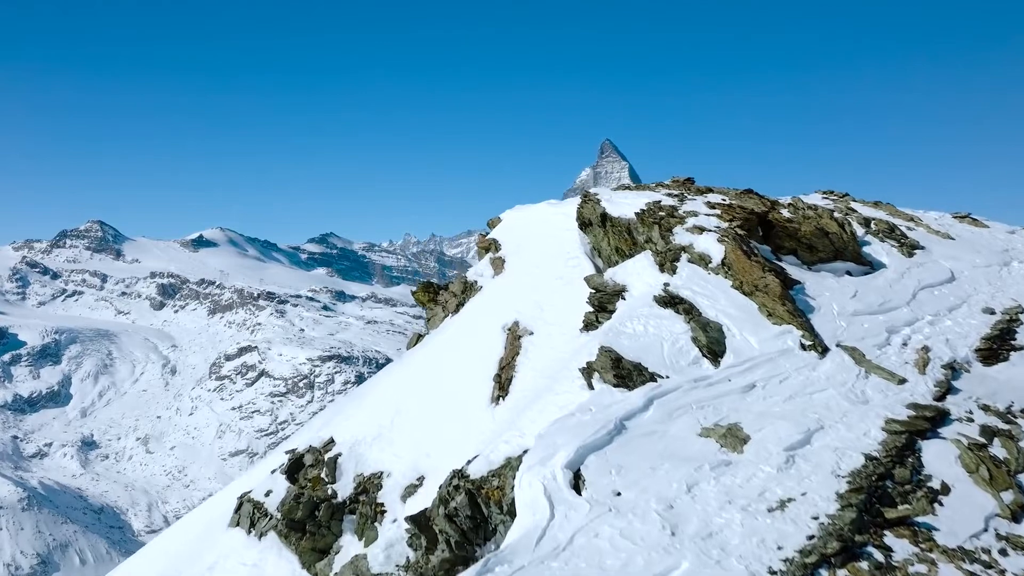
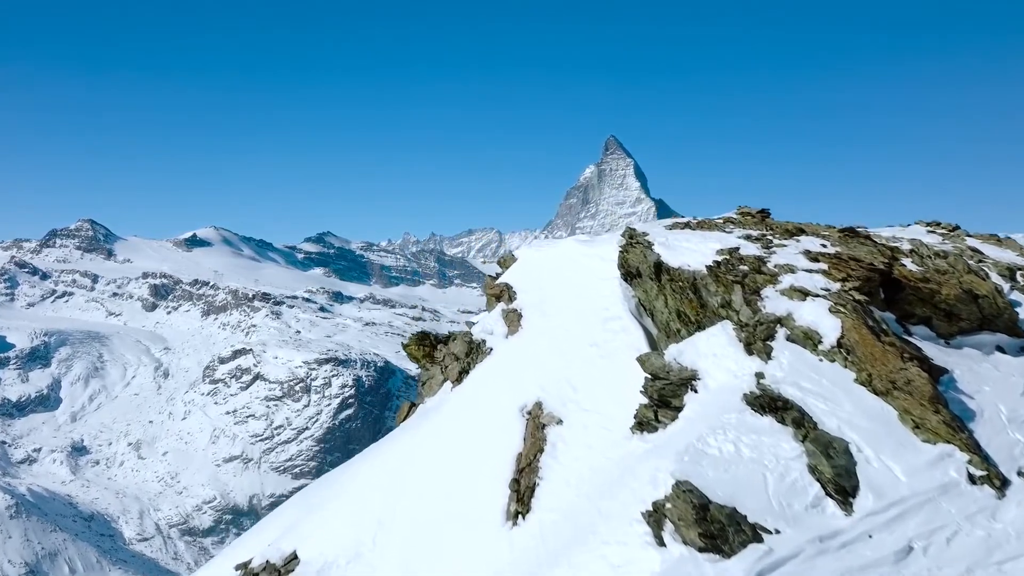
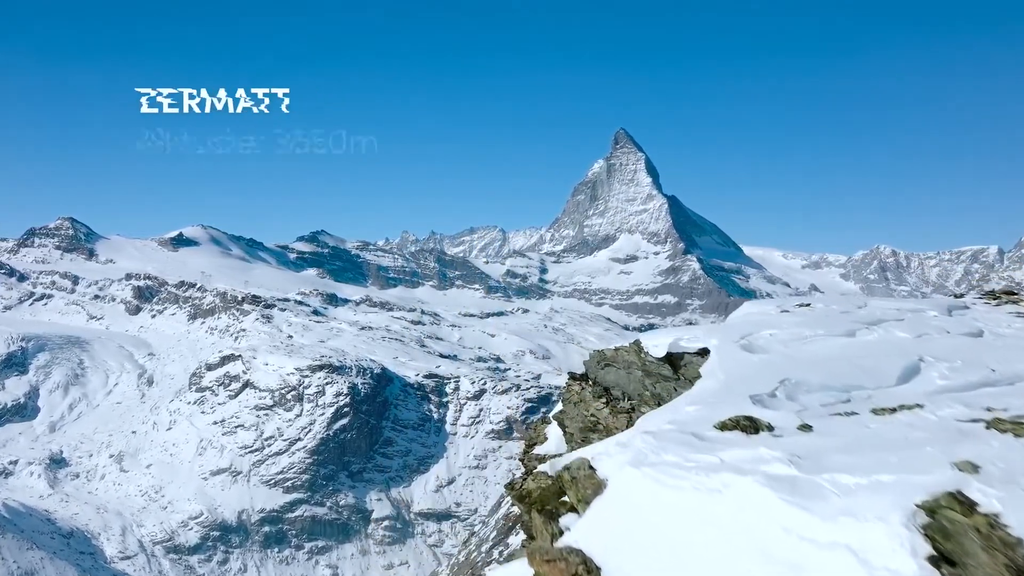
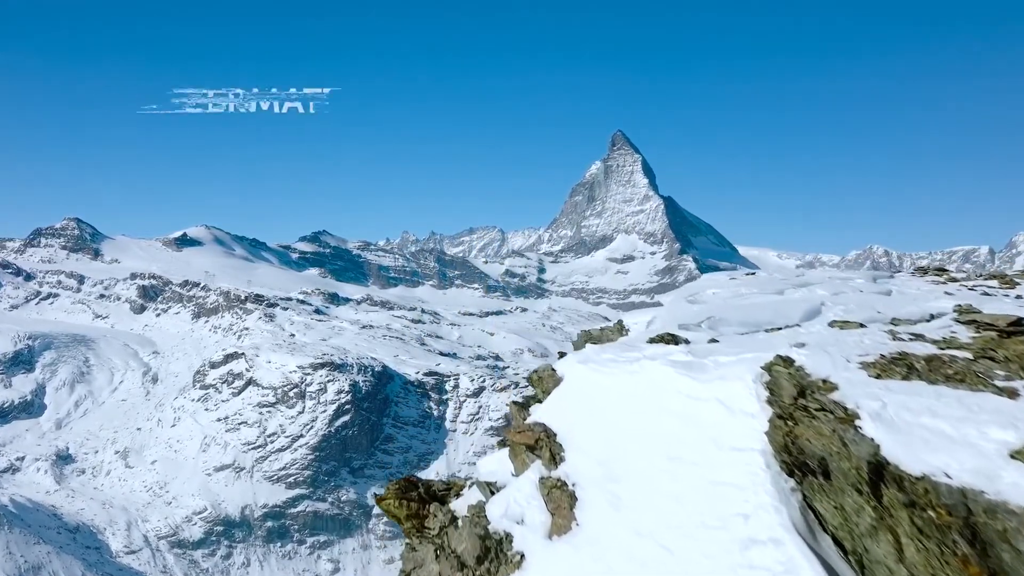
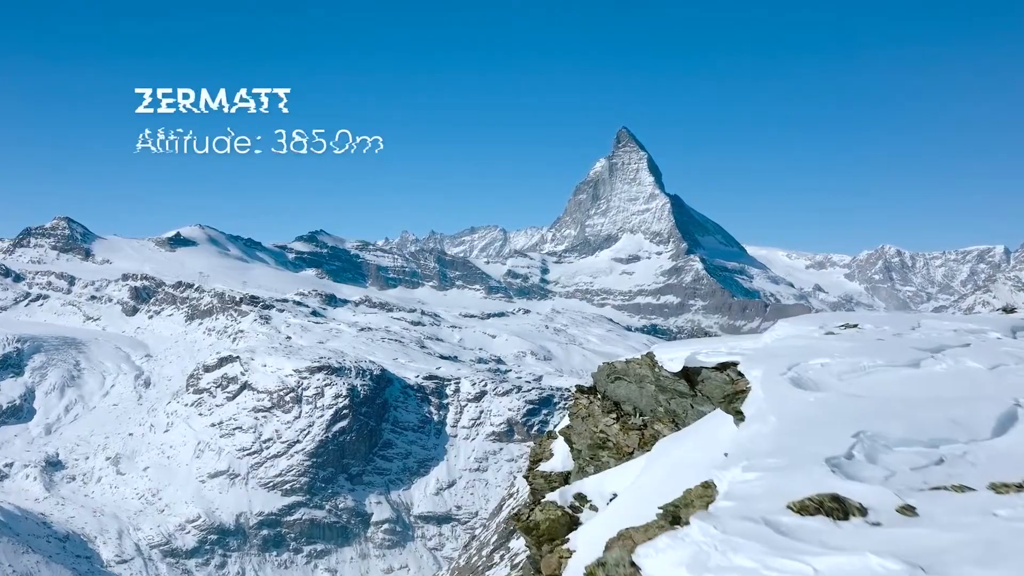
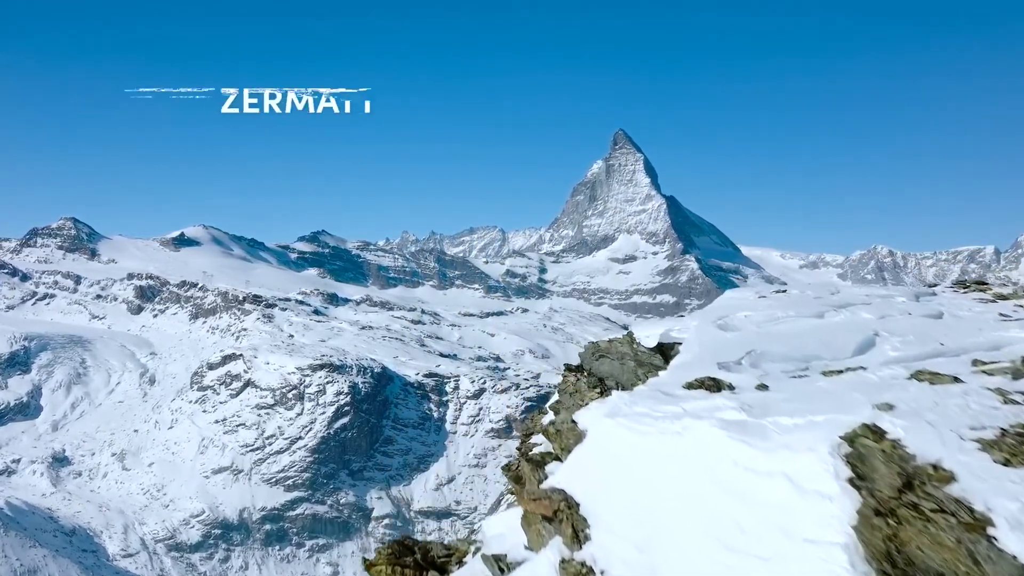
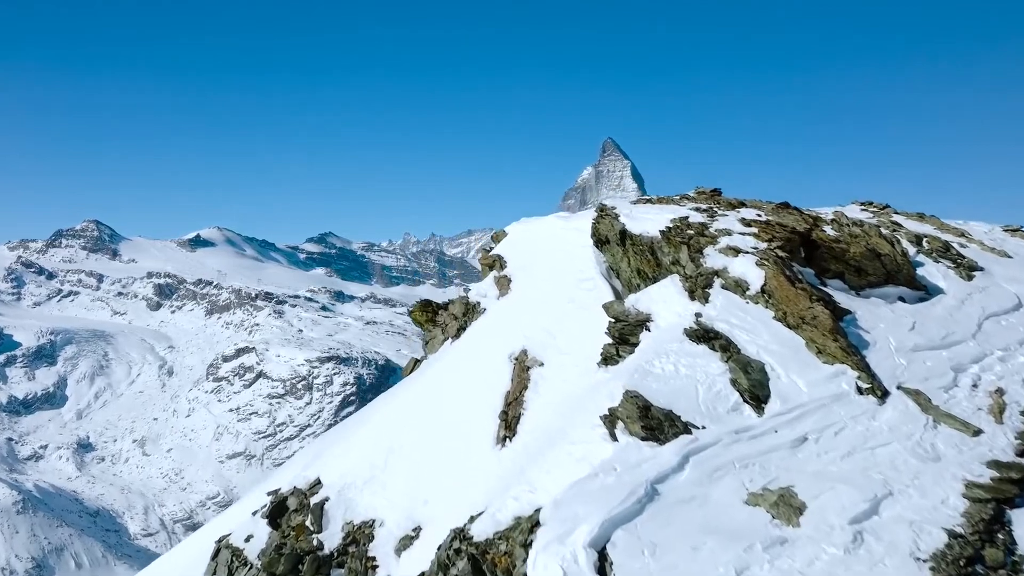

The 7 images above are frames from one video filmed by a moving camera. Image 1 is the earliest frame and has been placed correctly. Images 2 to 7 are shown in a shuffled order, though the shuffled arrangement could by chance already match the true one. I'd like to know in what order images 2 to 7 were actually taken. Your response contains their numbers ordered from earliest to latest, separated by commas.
7, 2, 4, 6, 3, 5
